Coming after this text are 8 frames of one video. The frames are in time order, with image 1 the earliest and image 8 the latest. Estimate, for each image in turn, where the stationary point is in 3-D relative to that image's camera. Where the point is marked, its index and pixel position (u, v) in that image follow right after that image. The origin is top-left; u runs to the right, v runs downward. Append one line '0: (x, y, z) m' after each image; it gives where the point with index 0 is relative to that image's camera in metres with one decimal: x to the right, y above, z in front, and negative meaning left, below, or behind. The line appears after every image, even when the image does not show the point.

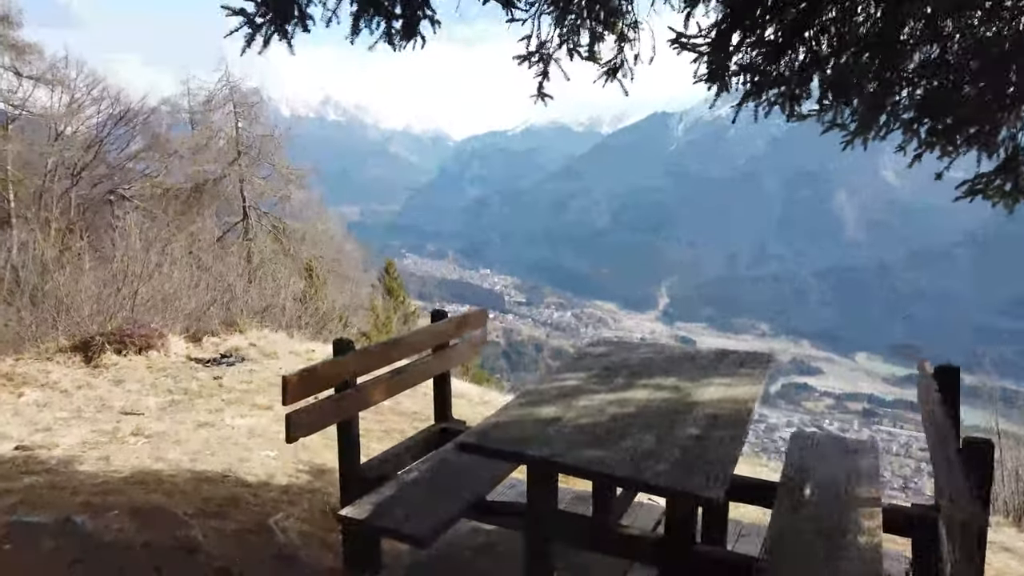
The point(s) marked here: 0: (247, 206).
0: (-6.9, +2.2, +15.7) m
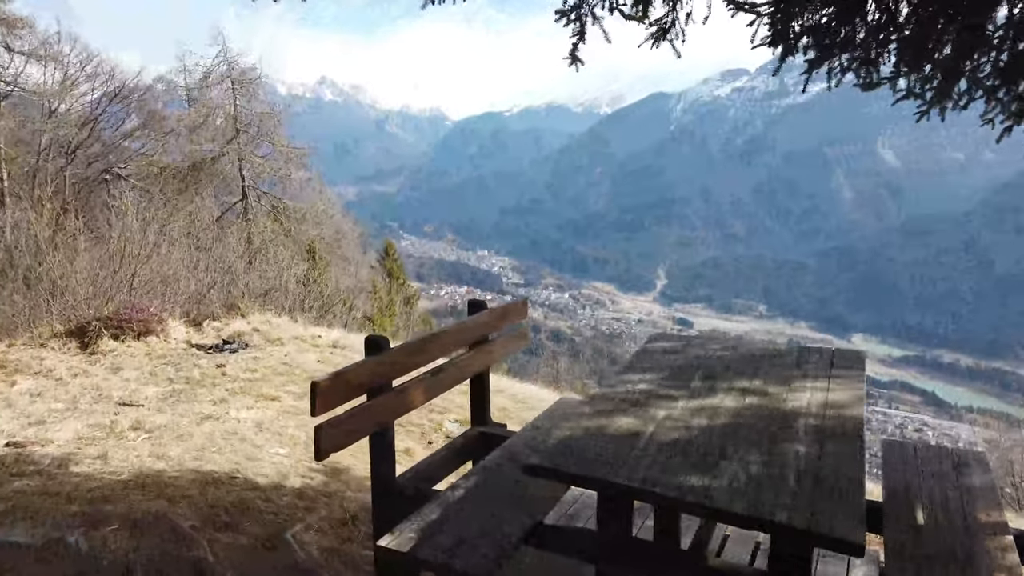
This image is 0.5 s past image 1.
0: (-6.7, +2.6, +15.2) m
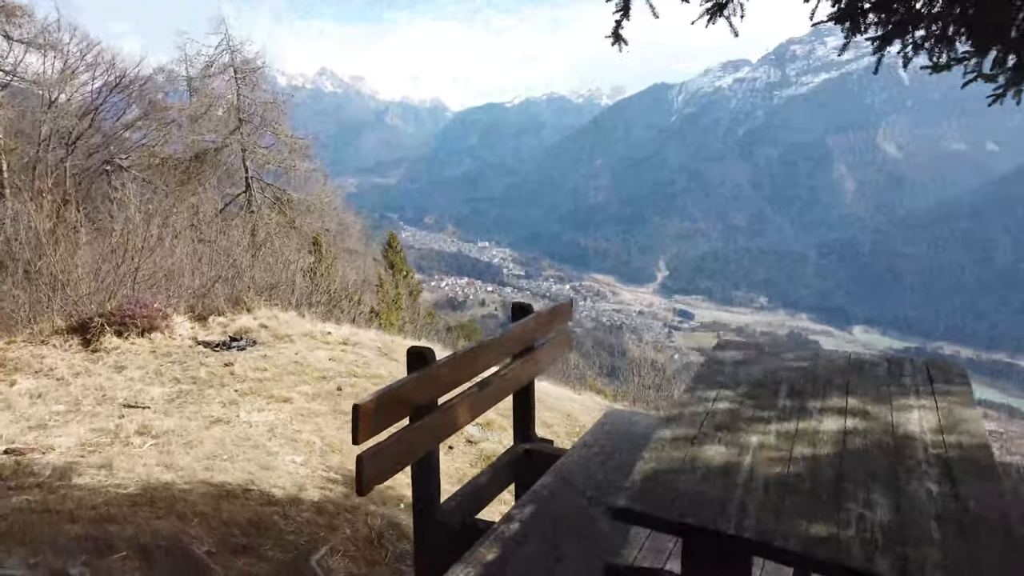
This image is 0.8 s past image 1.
0: (-6.5, +2.8, +14.9) m
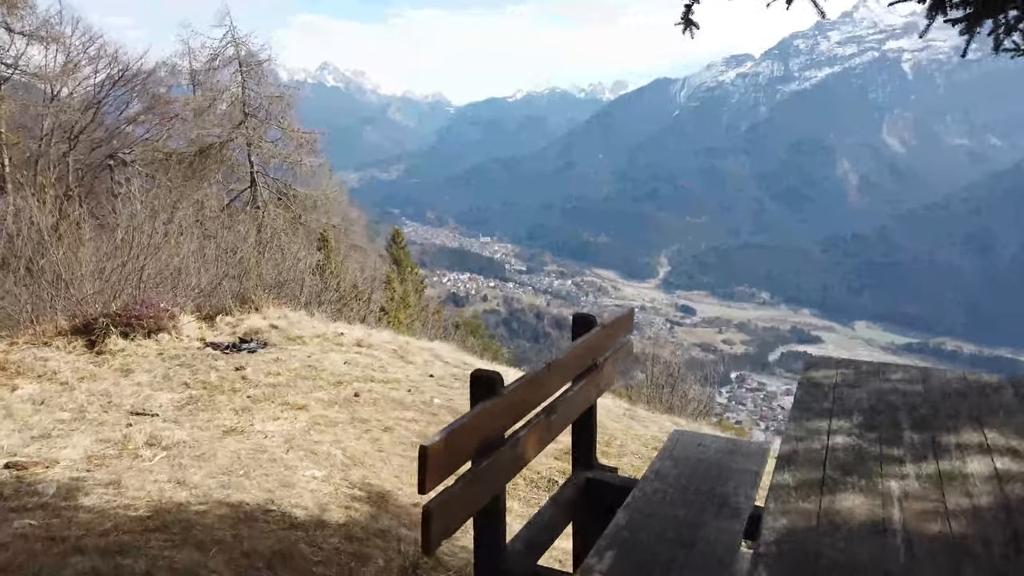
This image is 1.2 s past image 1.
0: (-6.3, +2.9, +14.7) m
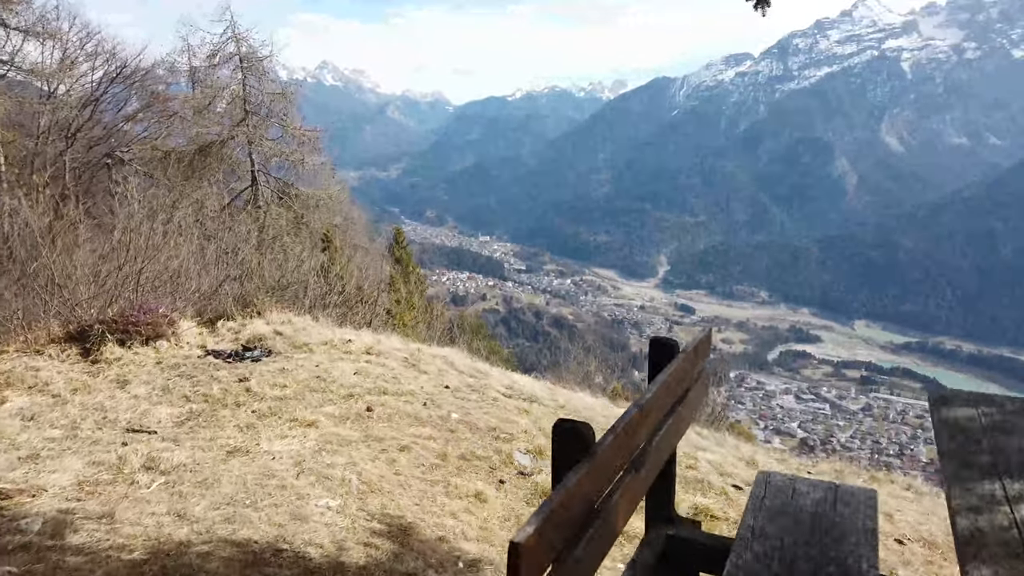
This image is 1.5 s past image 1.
0: (-6.1, +2.8, +14.4) m
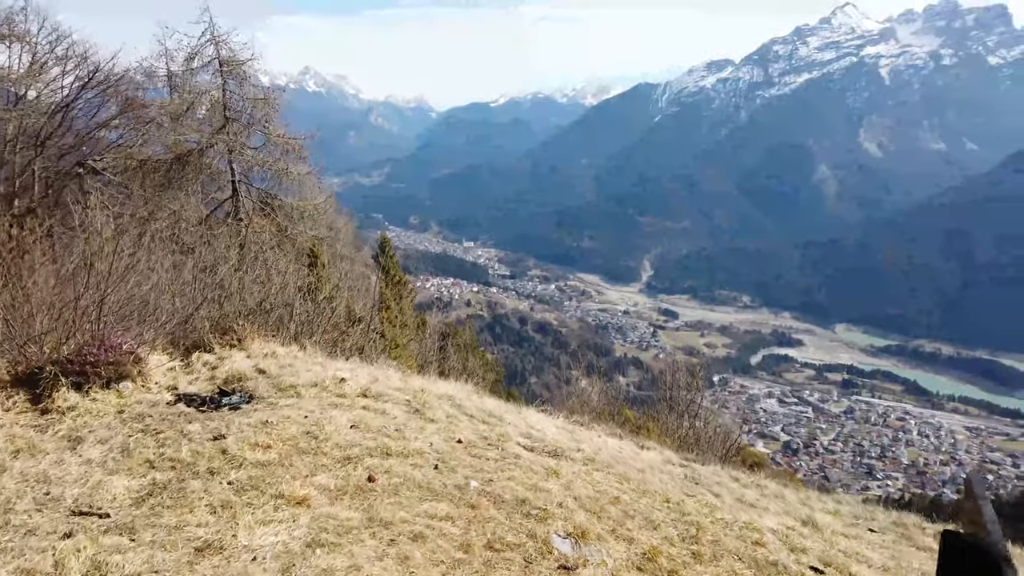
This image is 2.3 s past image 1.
0: (-6.2, +2.4, +13.5) m
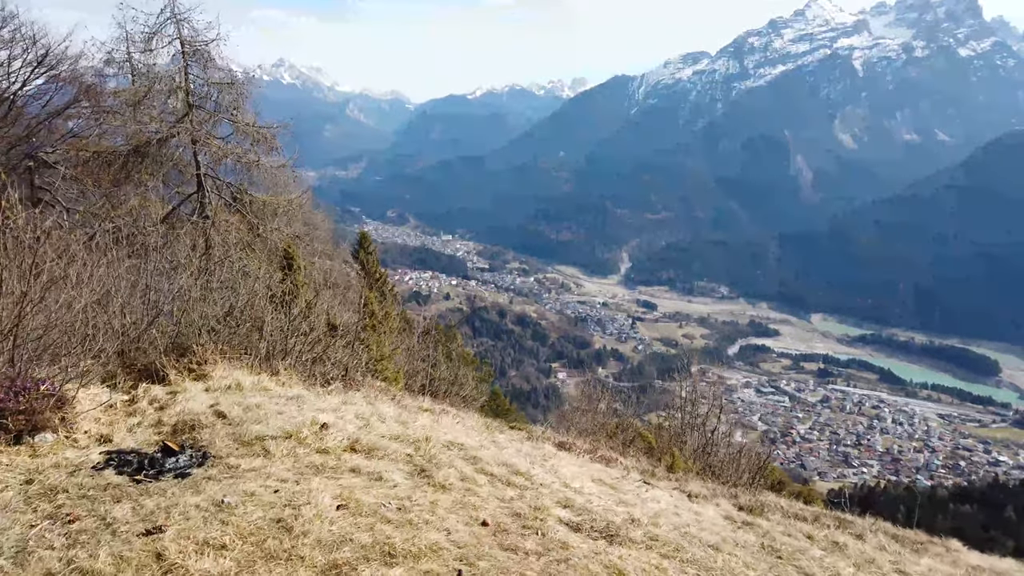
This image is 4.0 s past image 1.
0: (-6.3, +2.3, +12.1) m
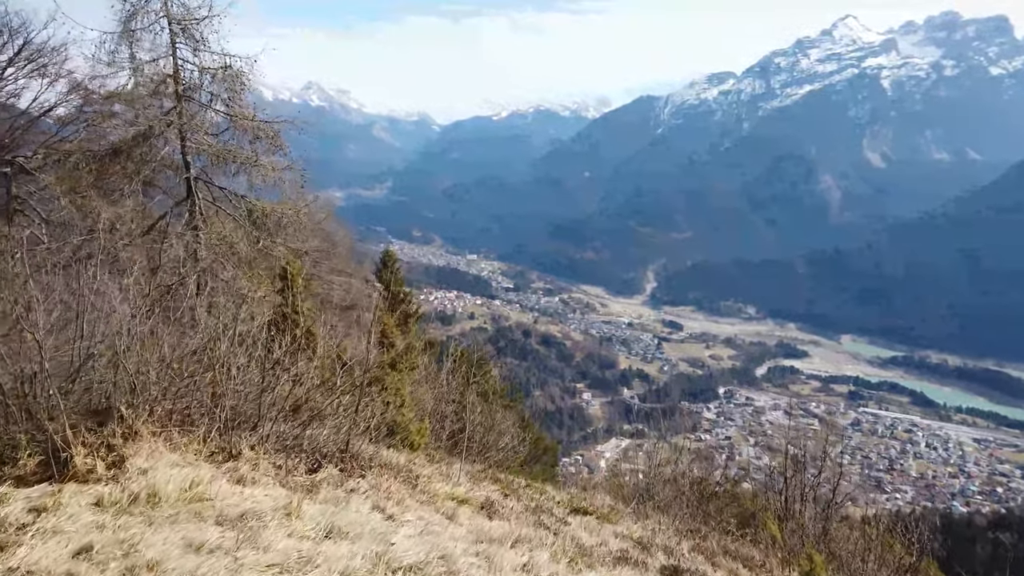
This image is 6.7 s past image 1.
0: (-5.4, +1.9, +10.1) m
